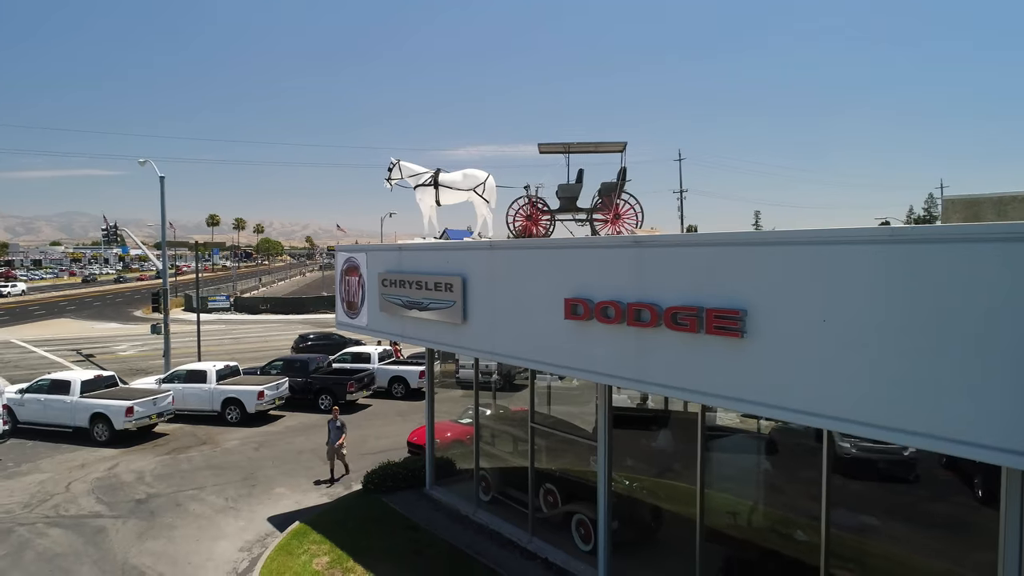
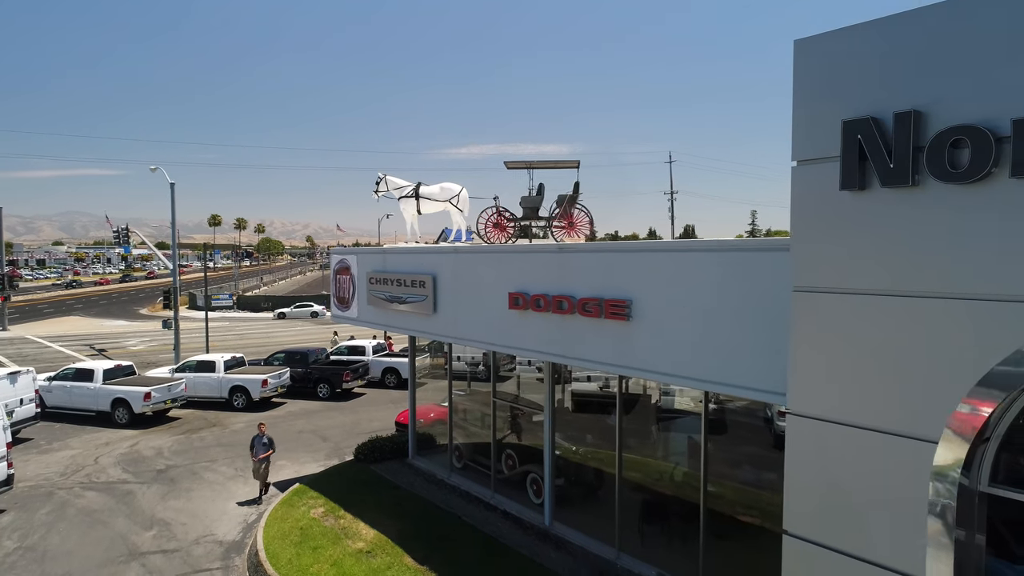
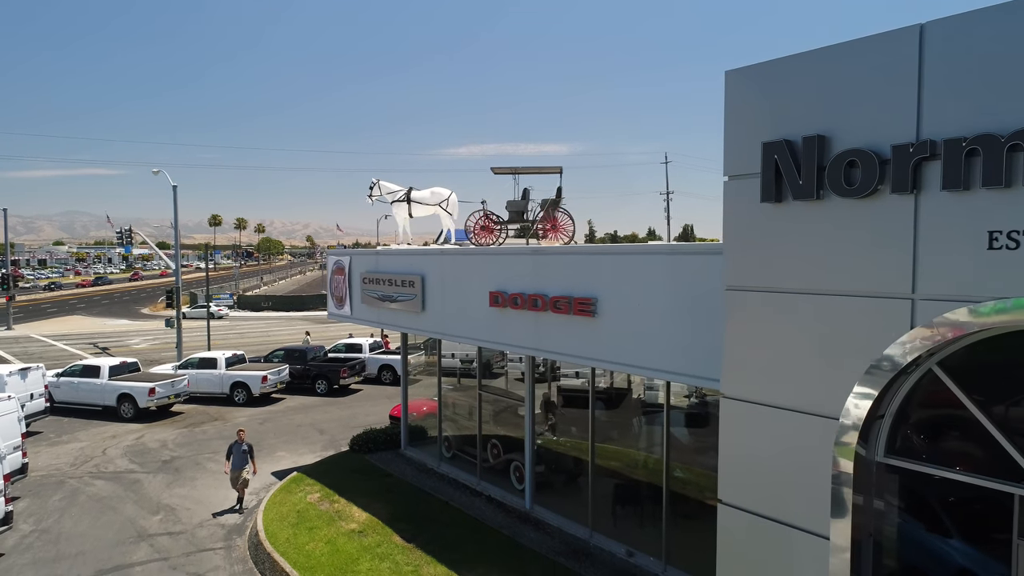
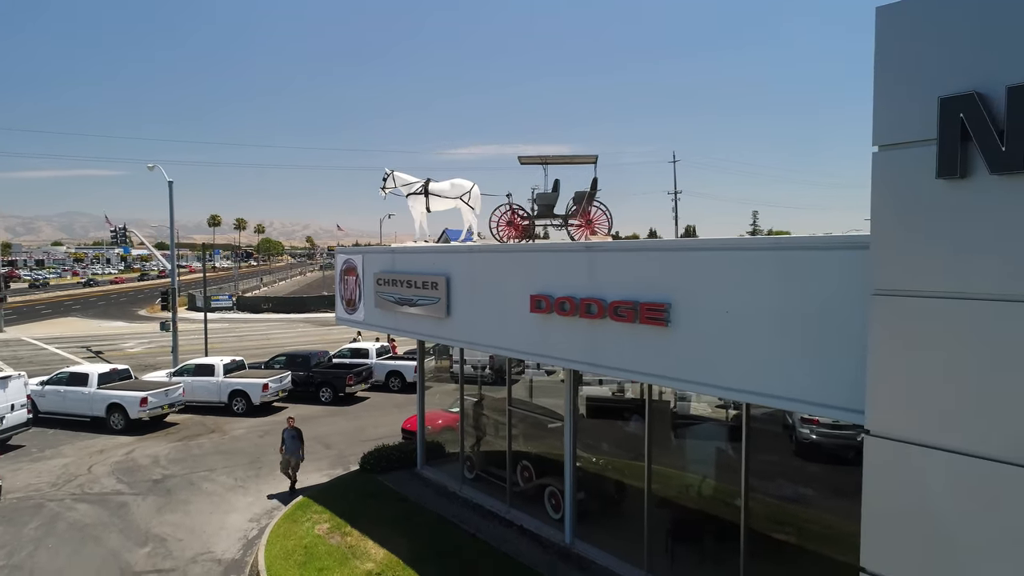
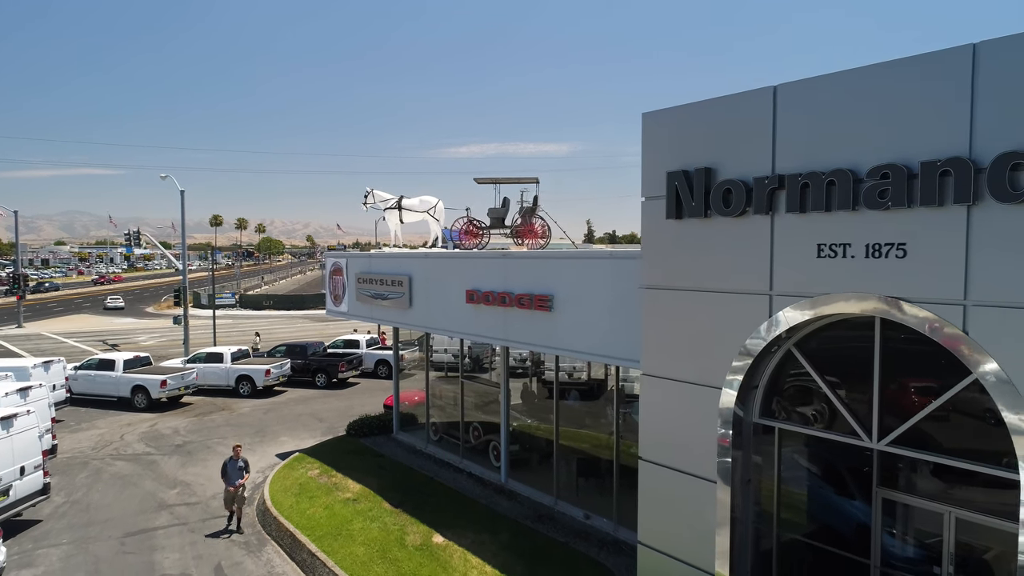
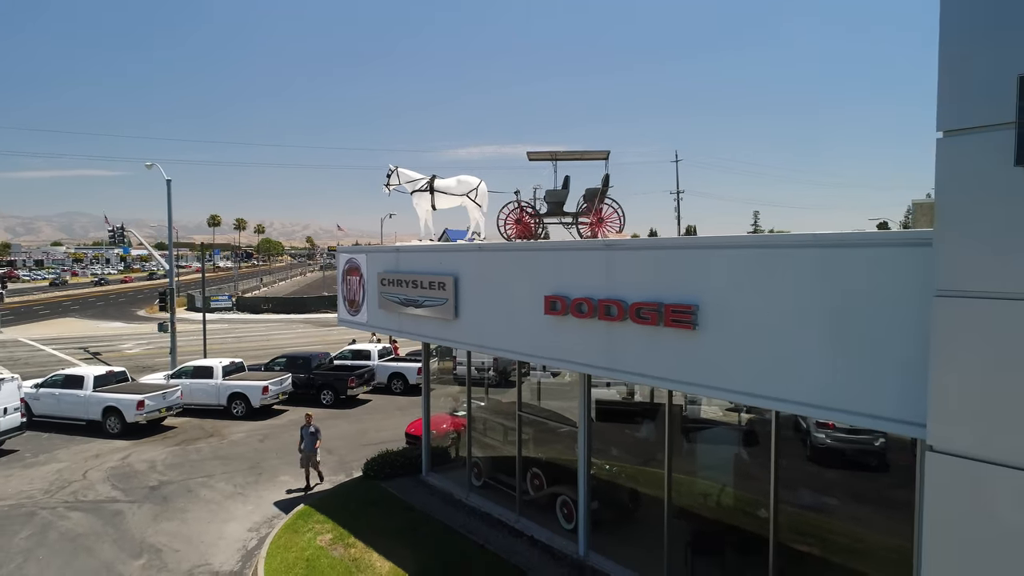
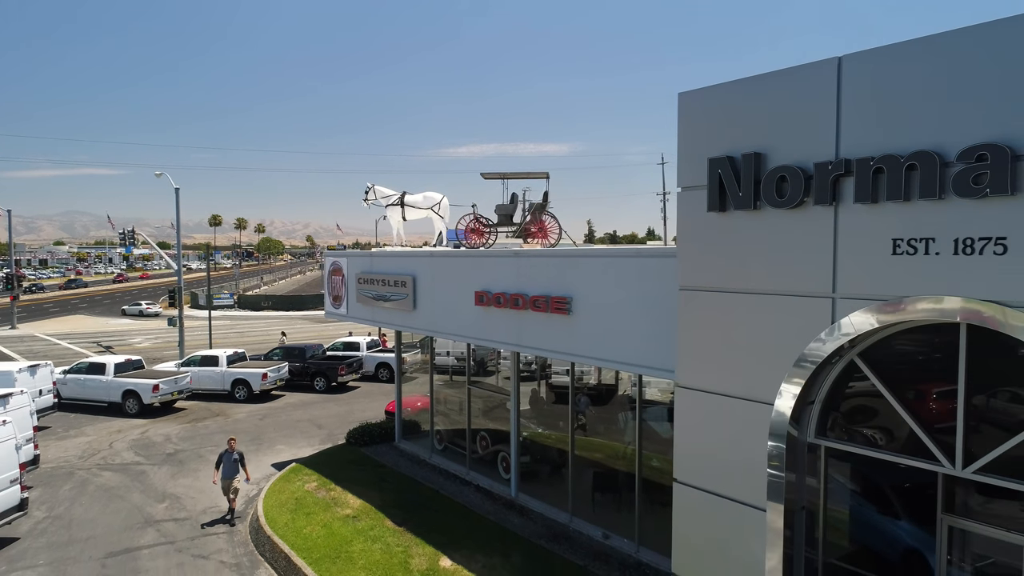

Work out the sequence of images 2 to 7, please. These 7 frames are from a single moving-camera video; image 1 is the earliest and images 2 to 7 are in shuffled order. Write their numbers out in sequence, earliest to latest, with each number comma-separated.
6, 4, 2, 3, 7, 5
